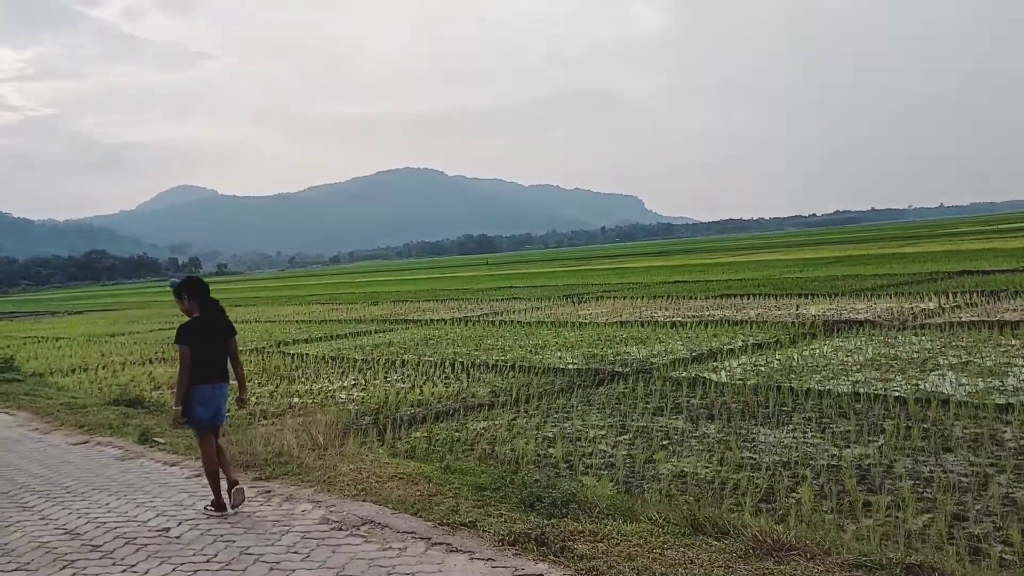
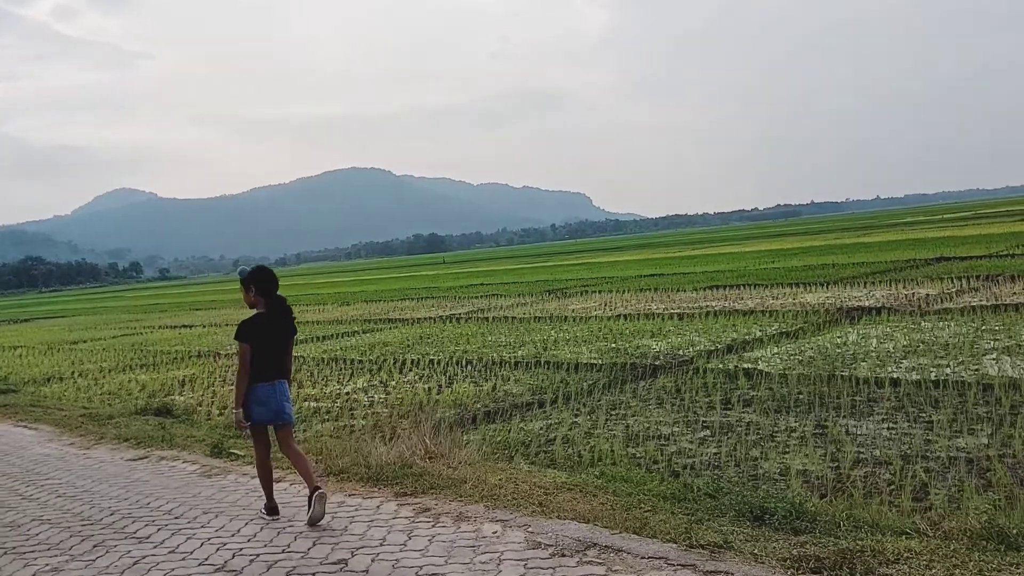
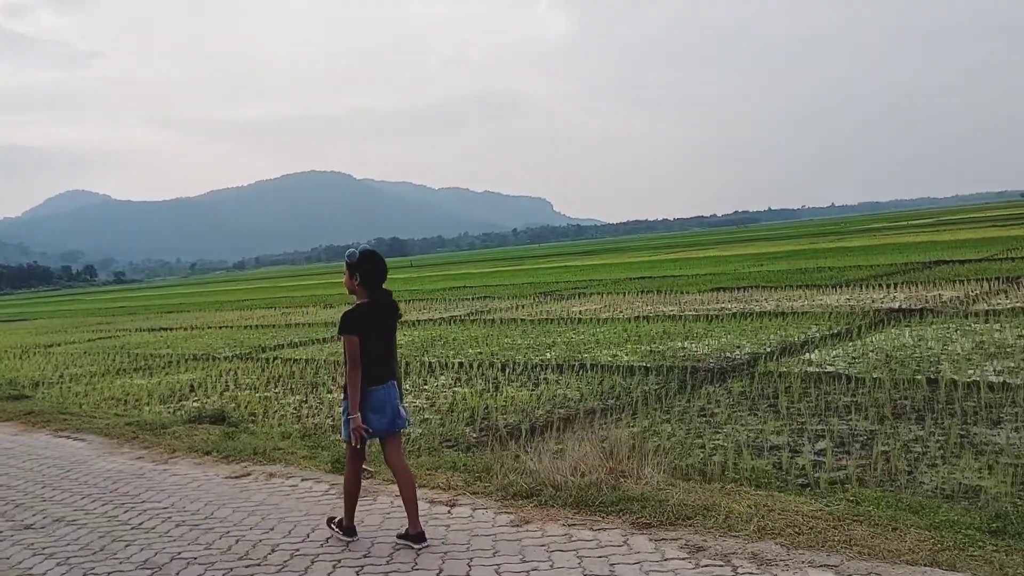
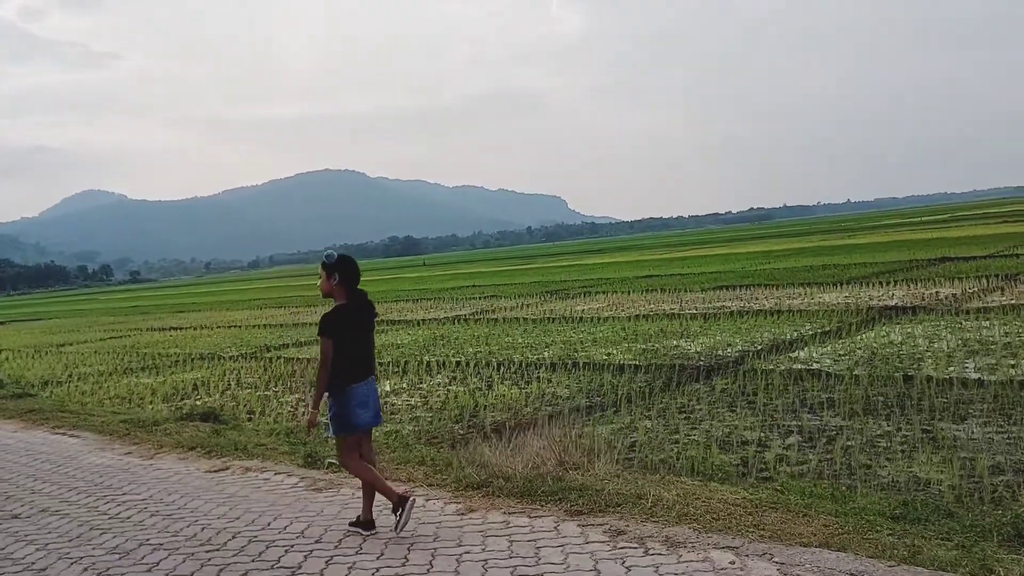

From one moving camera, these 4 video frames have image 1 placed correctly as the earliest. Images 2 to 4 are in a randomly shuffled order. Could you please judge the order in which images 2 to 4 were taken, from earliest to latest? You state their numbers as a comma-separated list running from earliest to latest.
2, 4, 3
